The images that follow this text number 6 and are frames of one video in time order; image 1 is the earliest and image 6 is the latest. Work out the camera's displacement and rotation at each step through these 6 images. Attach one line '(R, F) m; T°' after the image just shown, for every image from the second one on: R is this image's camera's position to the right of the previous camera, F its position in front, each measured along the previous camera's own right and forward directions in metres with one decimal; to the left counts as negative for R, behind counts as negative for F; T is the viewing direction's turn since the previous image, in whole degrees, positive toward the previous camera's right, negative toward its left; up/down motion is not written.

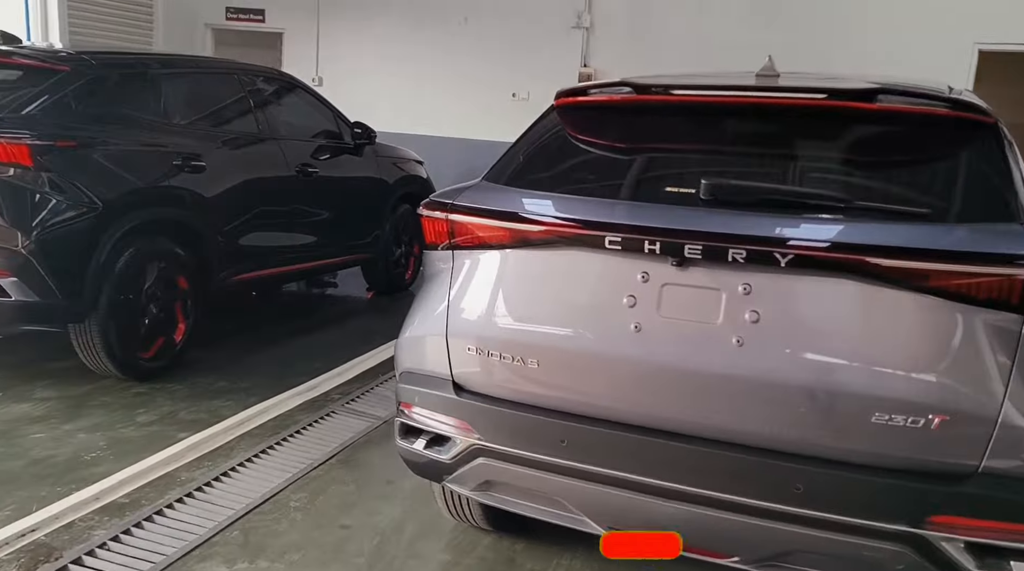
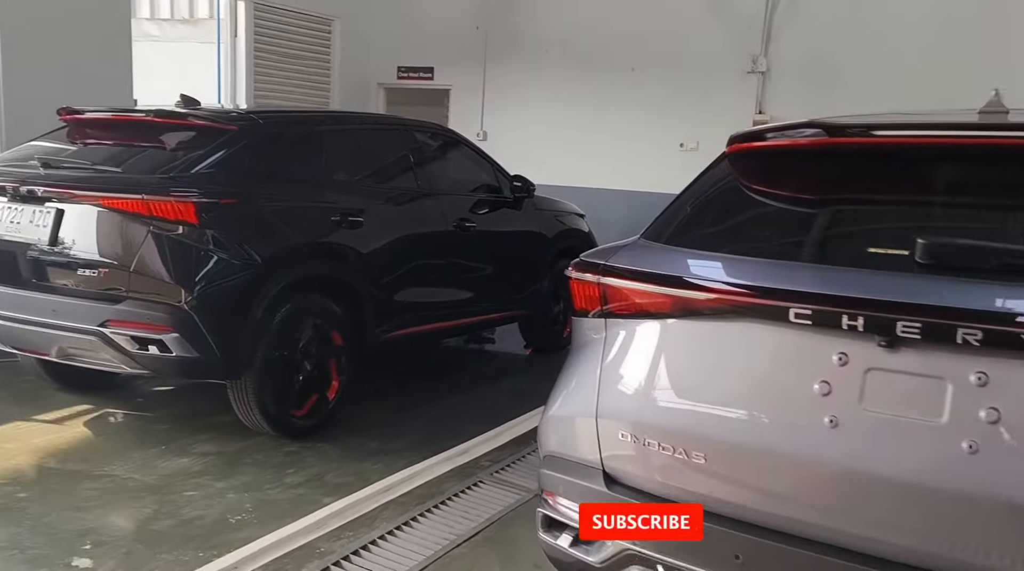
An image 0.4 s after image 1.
(0.0, +0.3) m; -10°
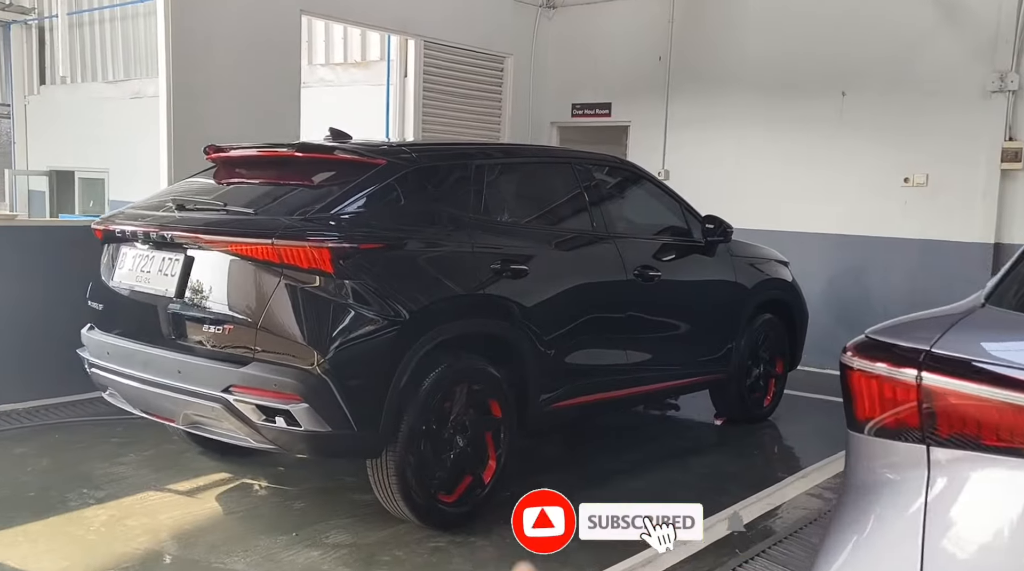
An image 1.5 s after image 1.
(-0.1, +0.8) m; -11°
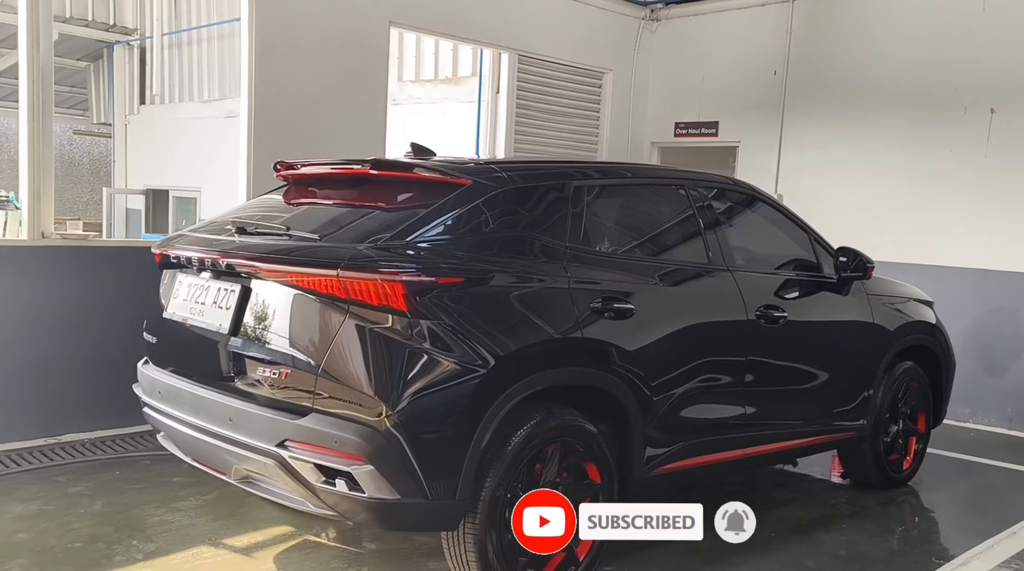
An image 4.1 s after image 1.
(0.0, +0.5) m; -6°
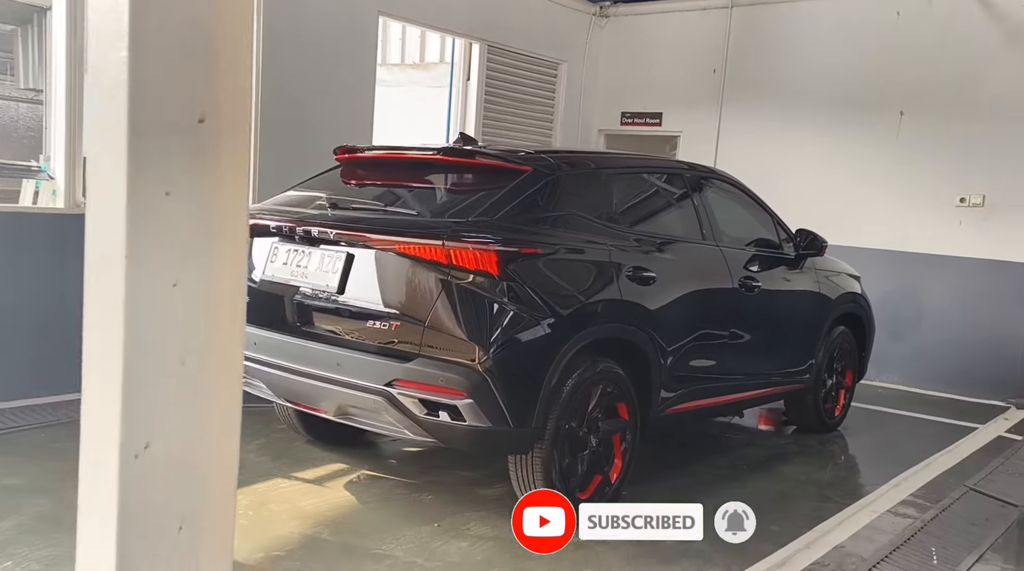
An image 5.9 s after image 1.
(-0.7, -0.6) m; +7°
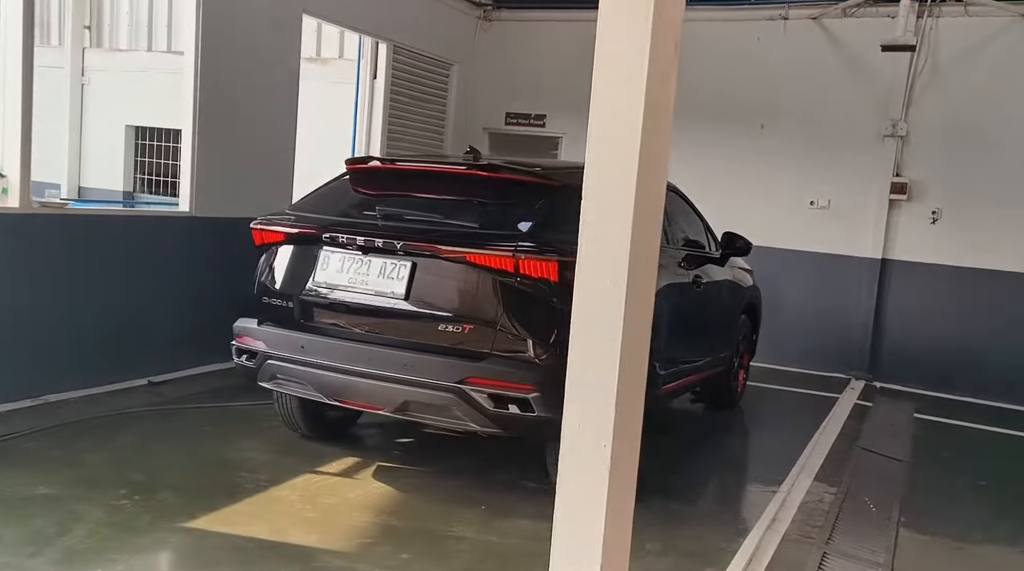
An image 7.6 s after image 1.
(-1.2, -0.3) m; +14°
